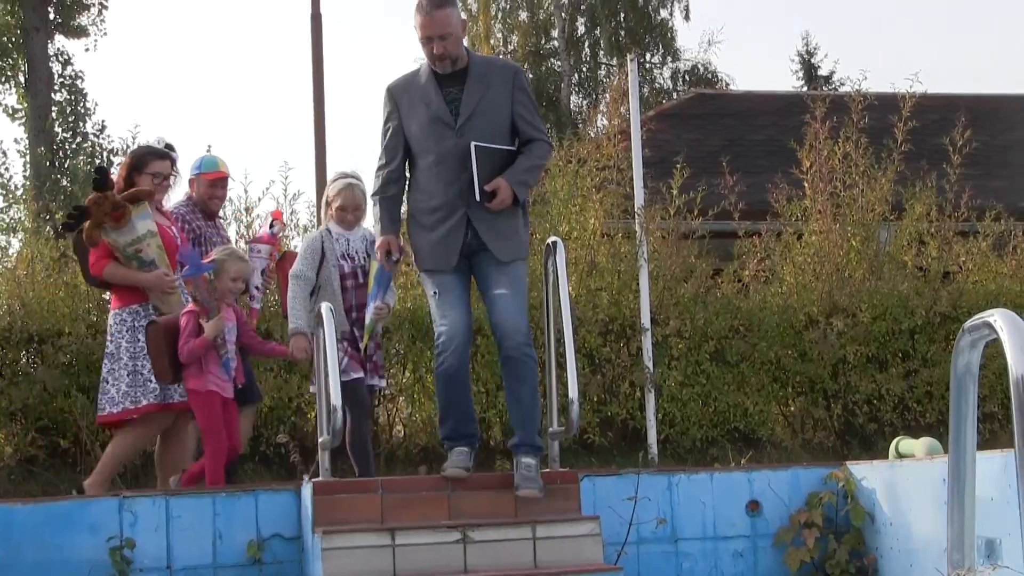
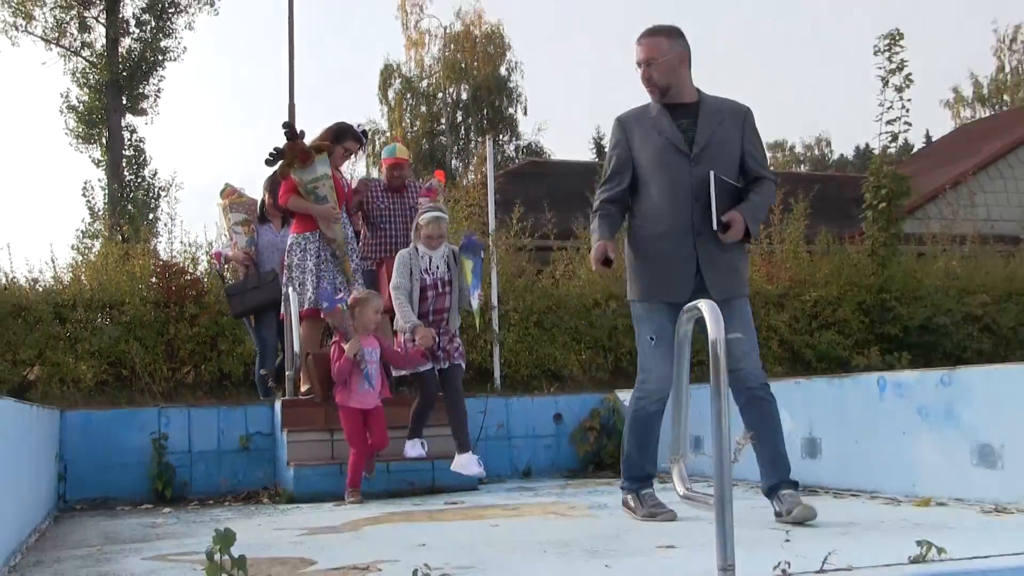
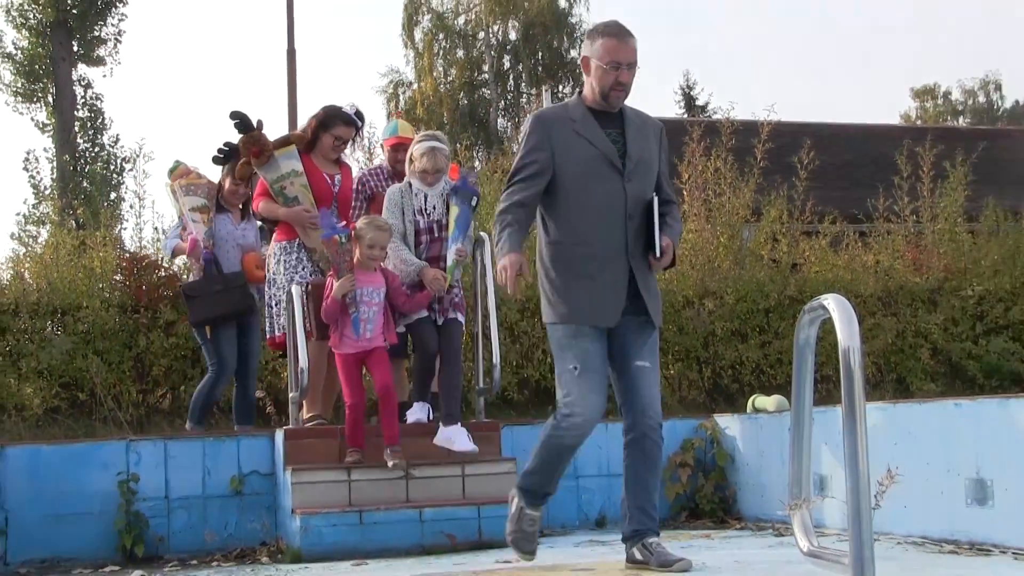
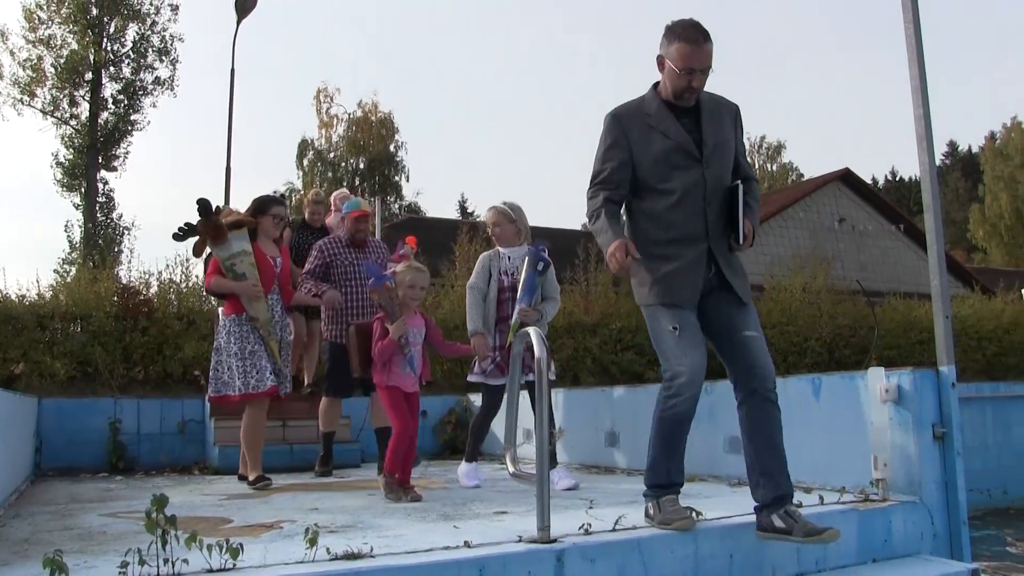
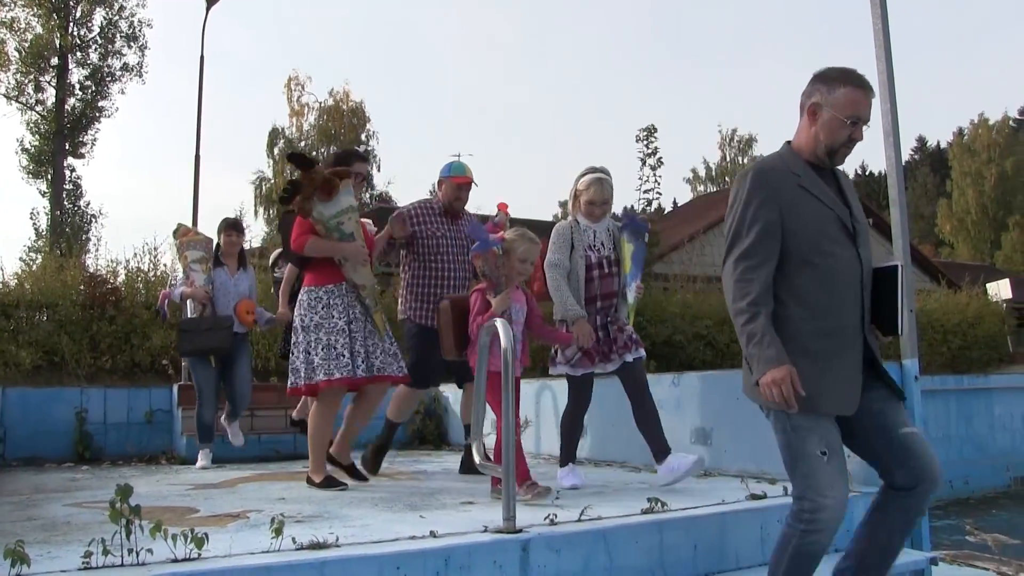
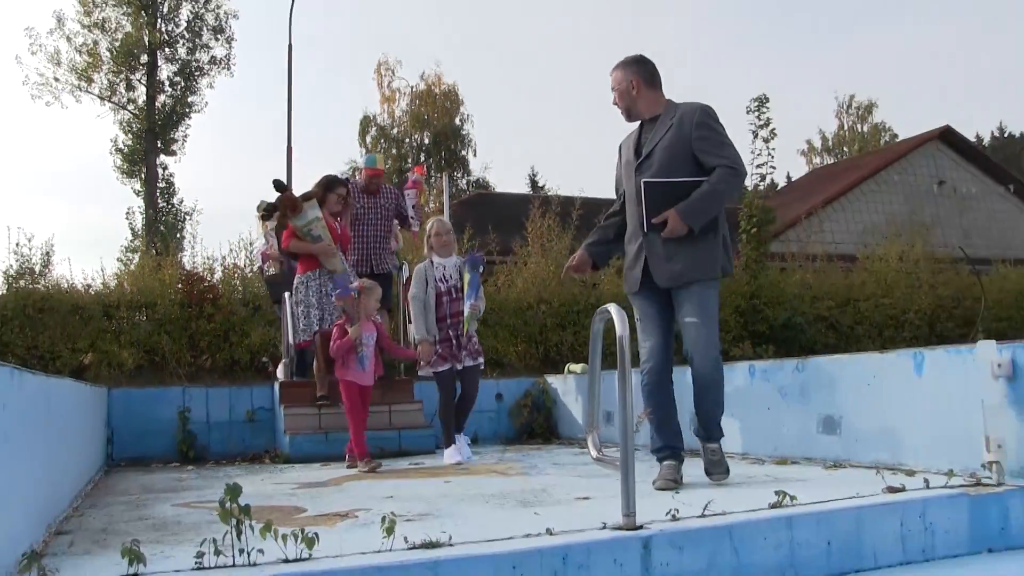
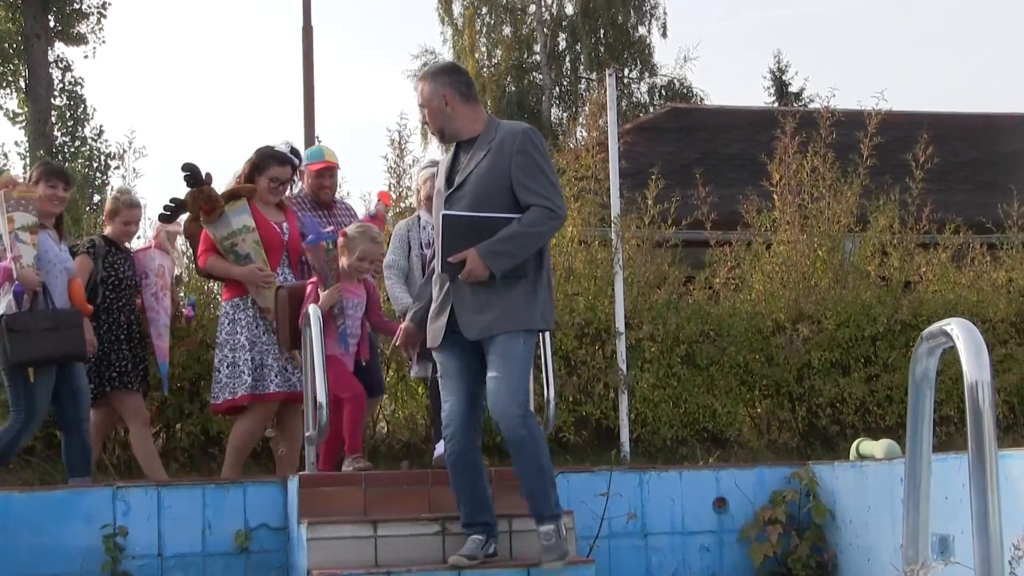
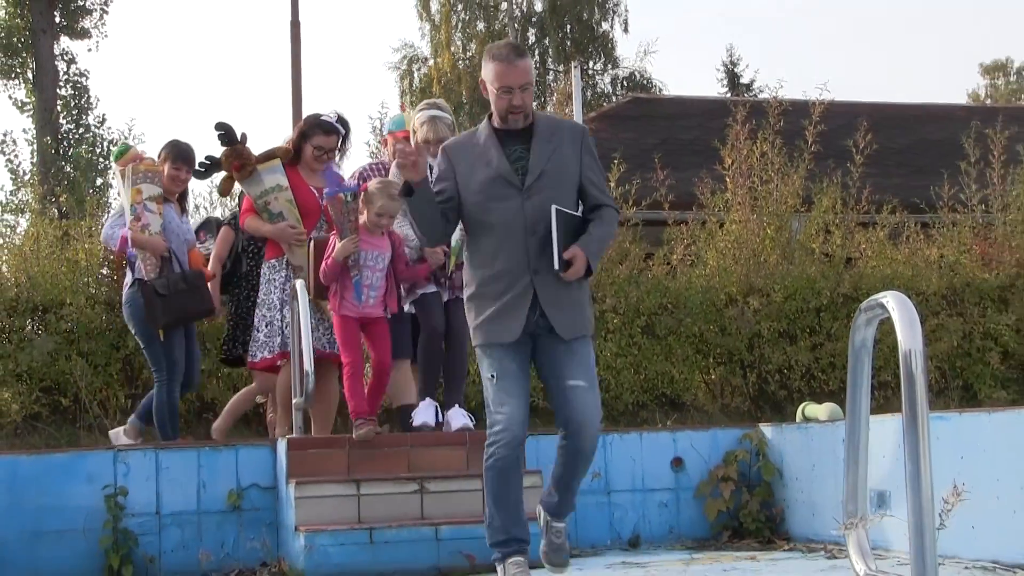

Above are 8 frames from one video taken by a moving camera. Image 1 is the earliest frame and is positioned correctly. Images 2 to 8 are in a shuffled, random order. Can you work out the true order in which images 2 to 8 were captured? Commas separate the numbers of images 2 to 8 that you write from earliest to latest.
7, 8, 3, 2, 6, 4, 5
